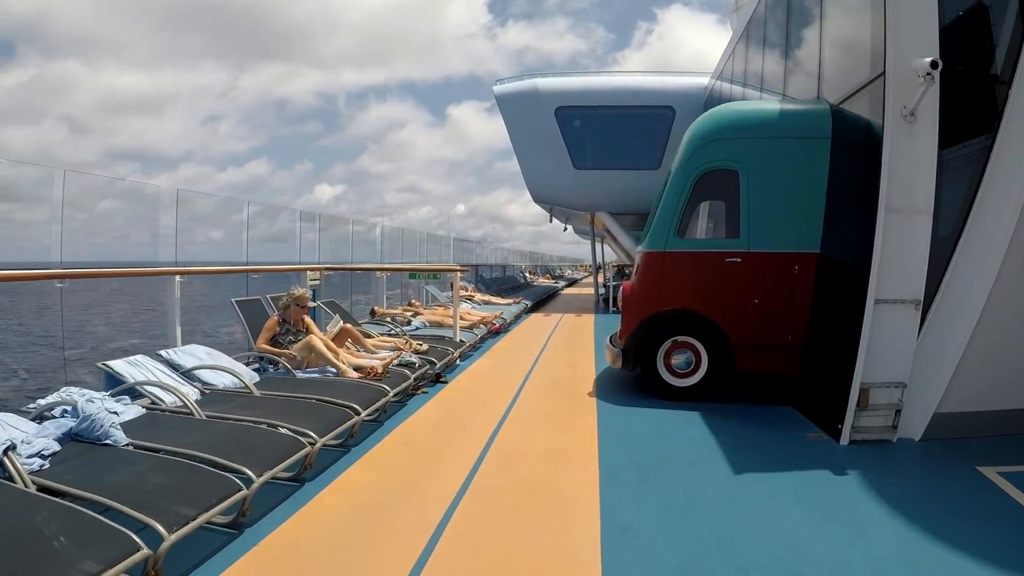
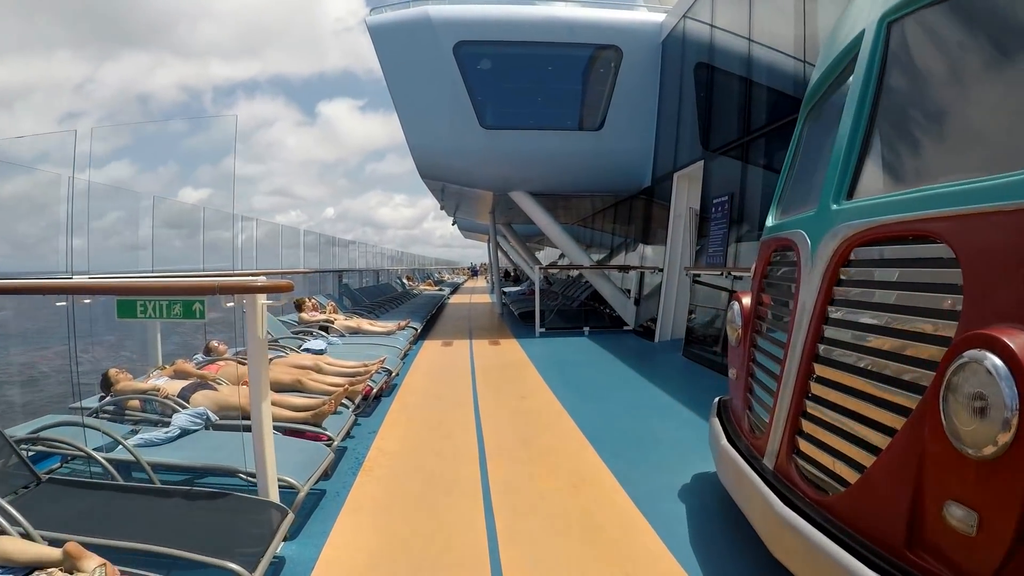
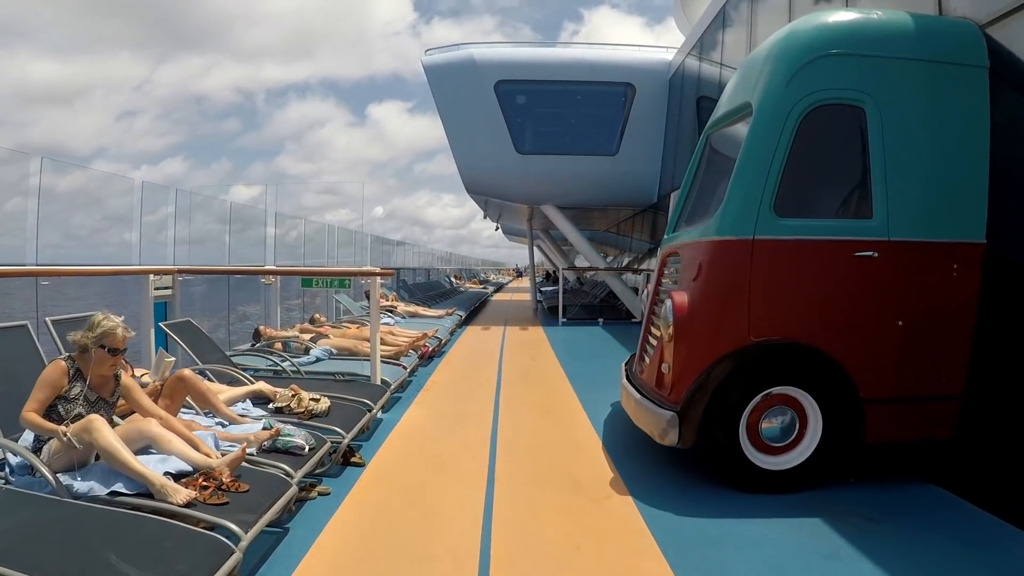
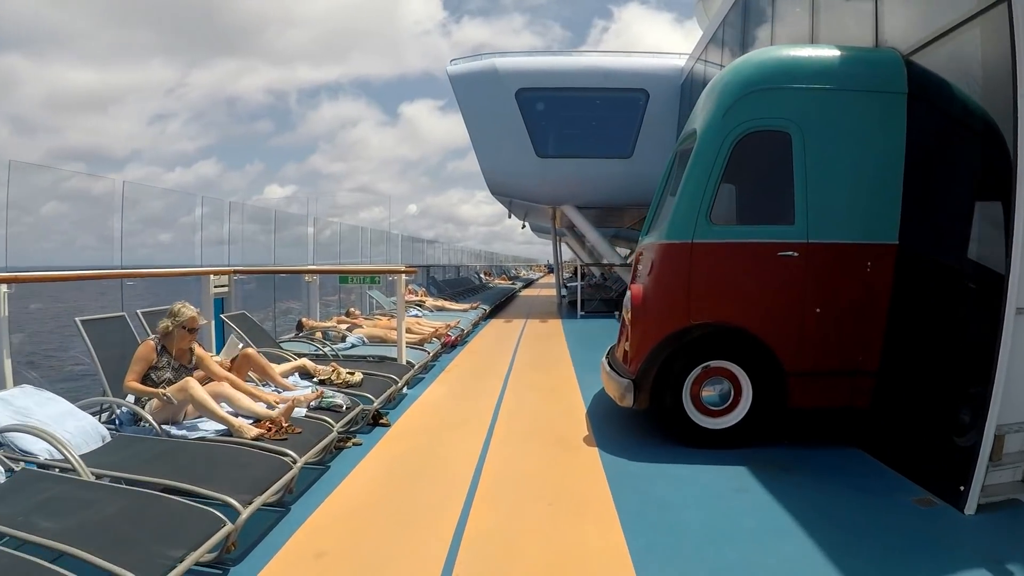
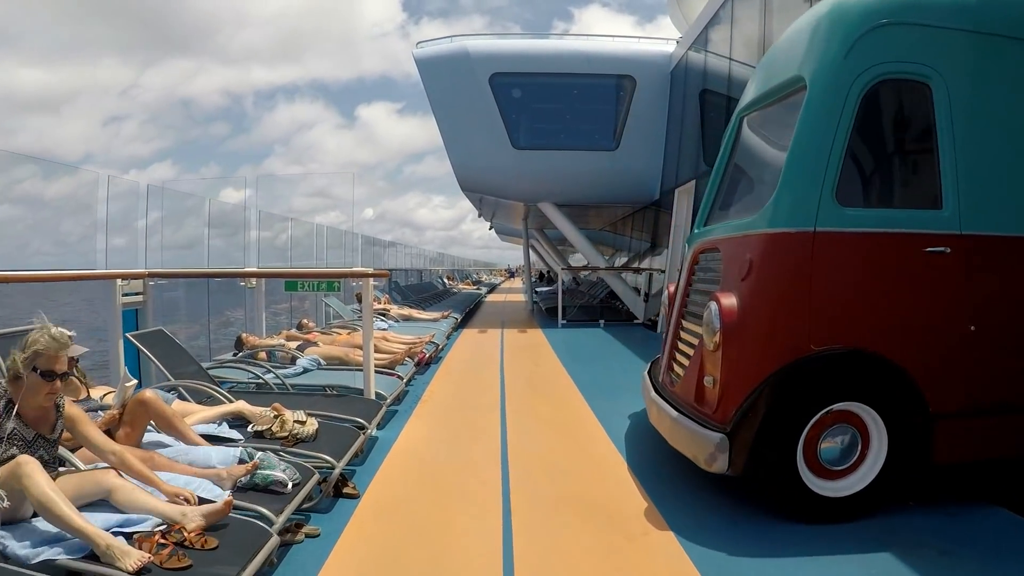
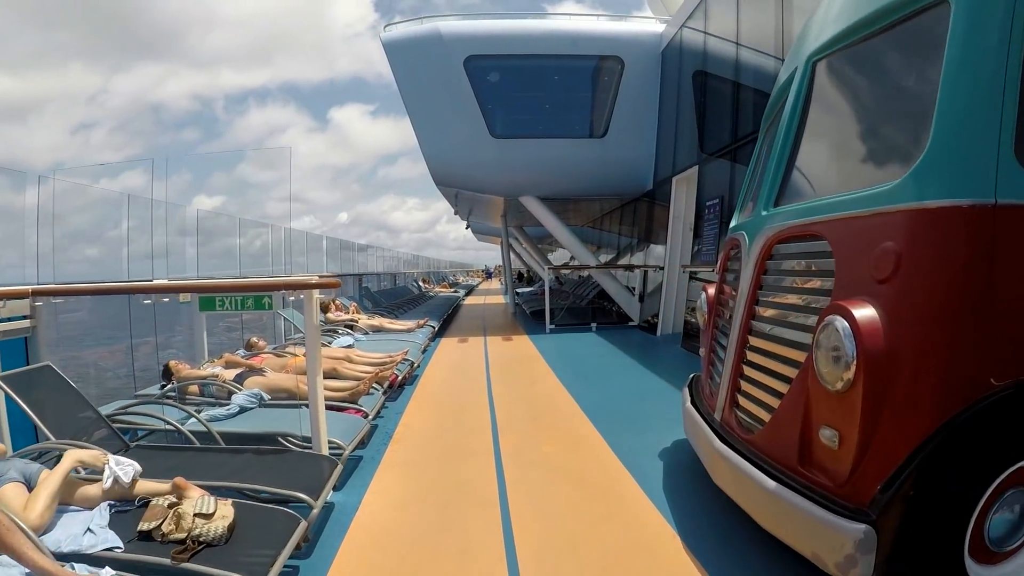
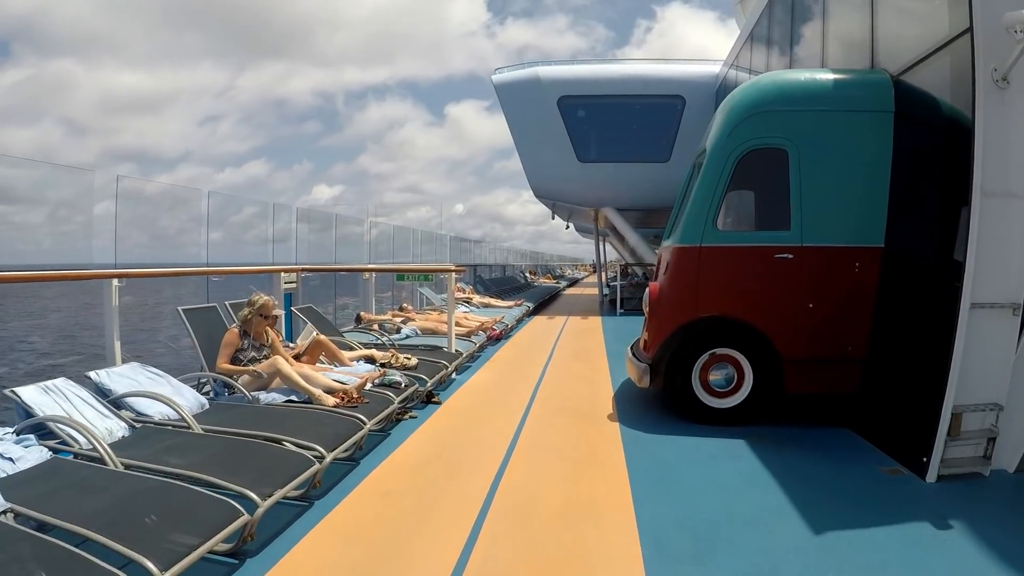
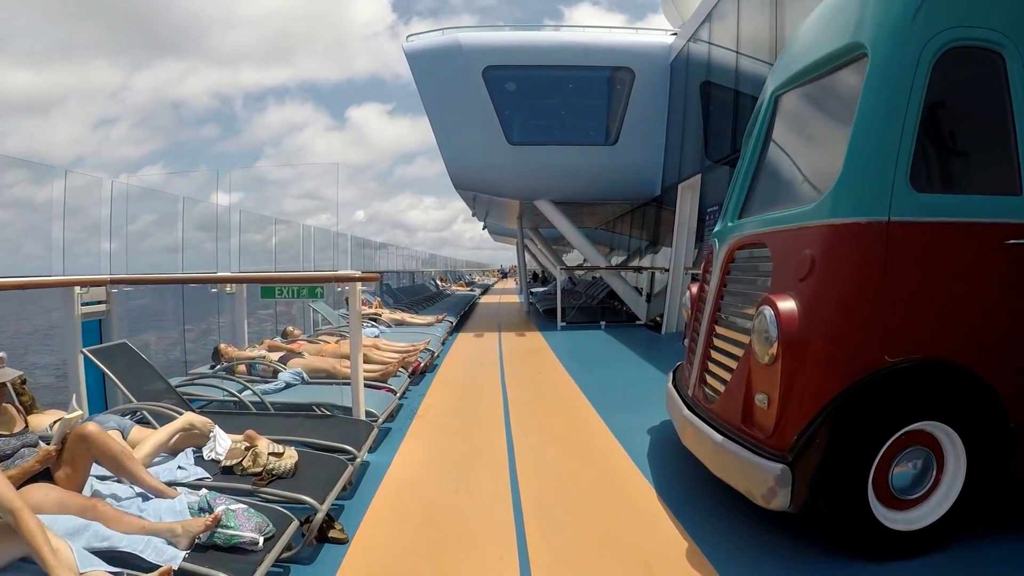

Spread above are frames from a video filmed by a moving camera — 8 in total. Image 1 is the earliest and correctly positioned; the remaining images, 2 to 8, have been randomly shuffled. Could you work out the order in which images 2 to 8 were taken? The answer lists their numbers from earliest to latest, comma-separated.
7, 4, 3, 5, 8, 6, 2
